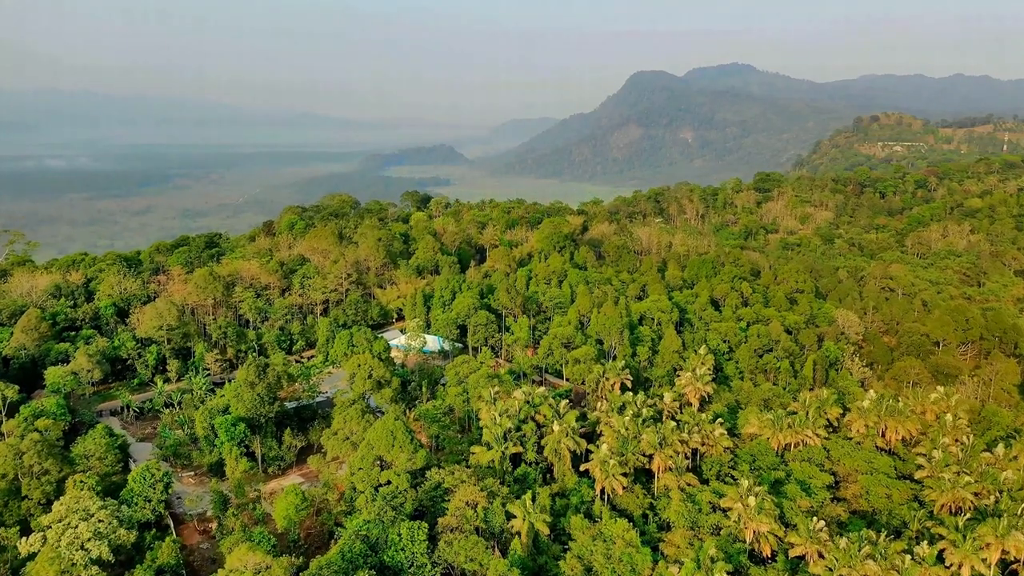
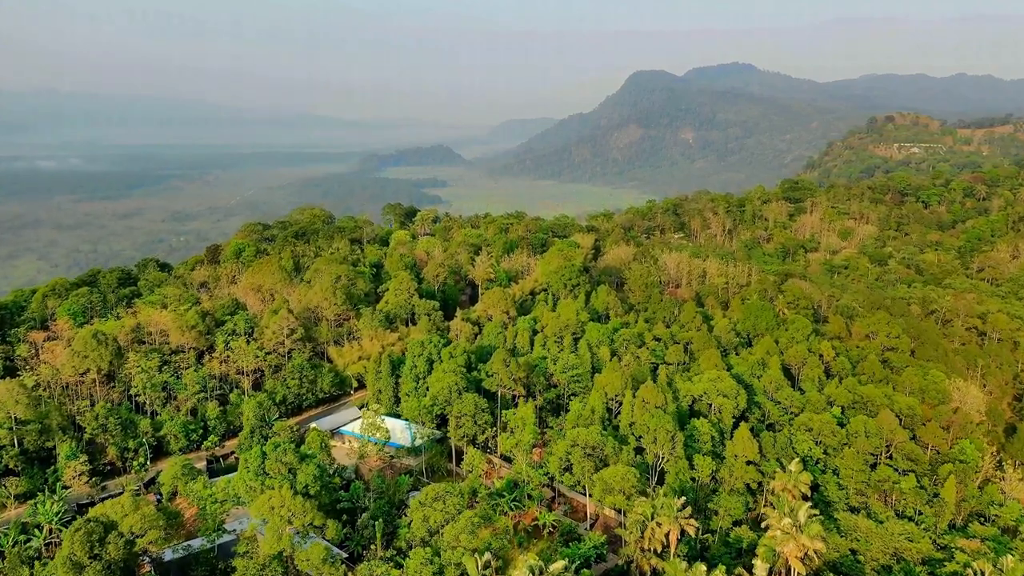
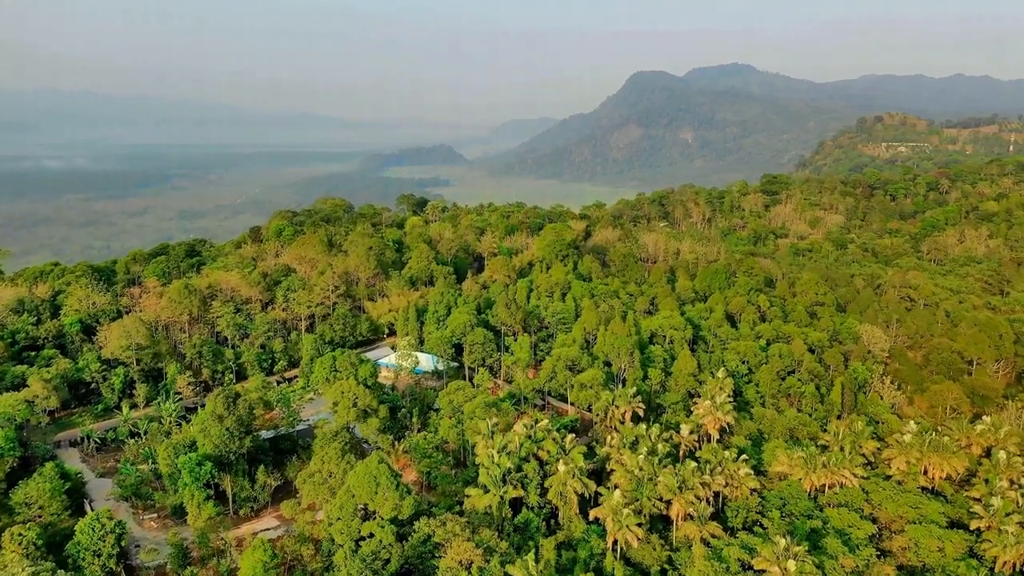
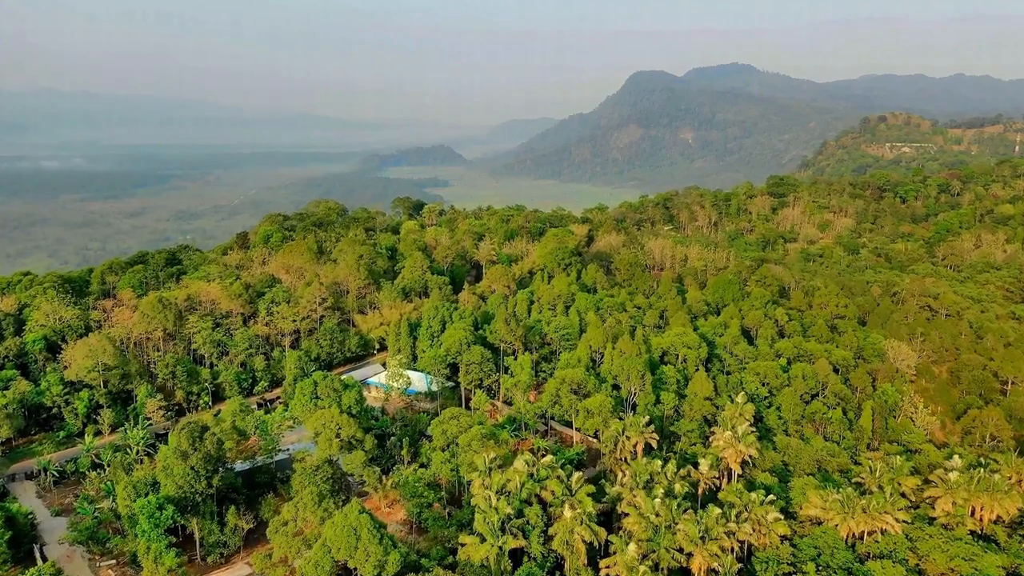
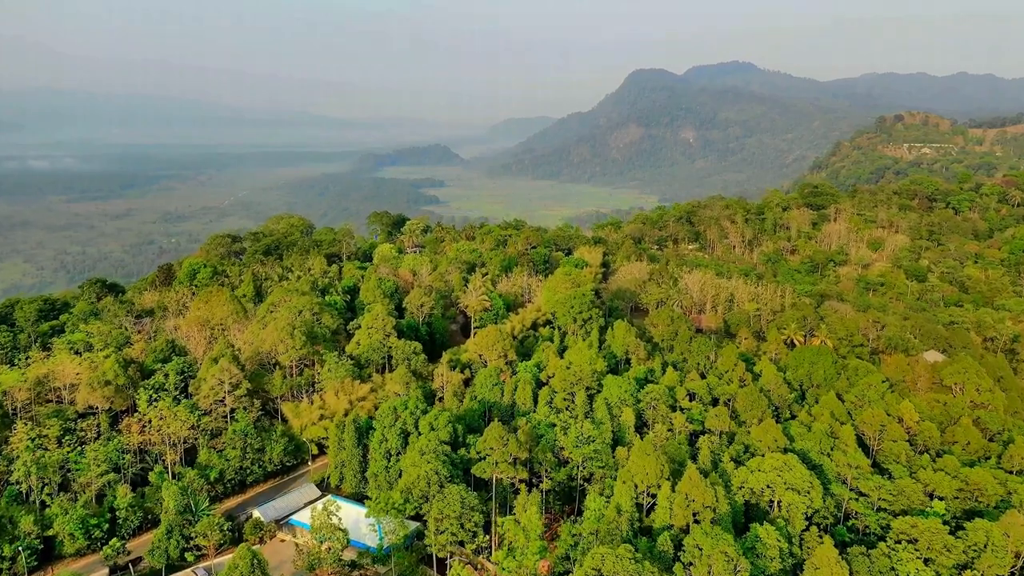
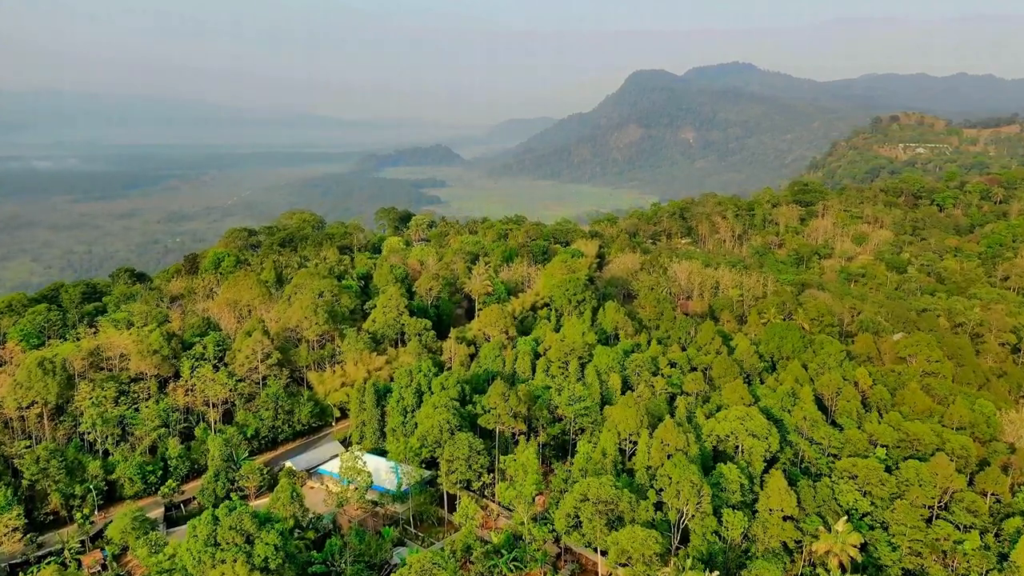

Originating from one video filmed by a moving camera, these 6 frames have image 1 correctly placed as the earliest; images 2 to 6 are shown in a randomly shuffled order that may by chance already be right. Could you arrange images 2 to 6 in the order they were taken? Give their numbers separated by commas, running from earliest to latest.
3, 4, 2, 6, 5
